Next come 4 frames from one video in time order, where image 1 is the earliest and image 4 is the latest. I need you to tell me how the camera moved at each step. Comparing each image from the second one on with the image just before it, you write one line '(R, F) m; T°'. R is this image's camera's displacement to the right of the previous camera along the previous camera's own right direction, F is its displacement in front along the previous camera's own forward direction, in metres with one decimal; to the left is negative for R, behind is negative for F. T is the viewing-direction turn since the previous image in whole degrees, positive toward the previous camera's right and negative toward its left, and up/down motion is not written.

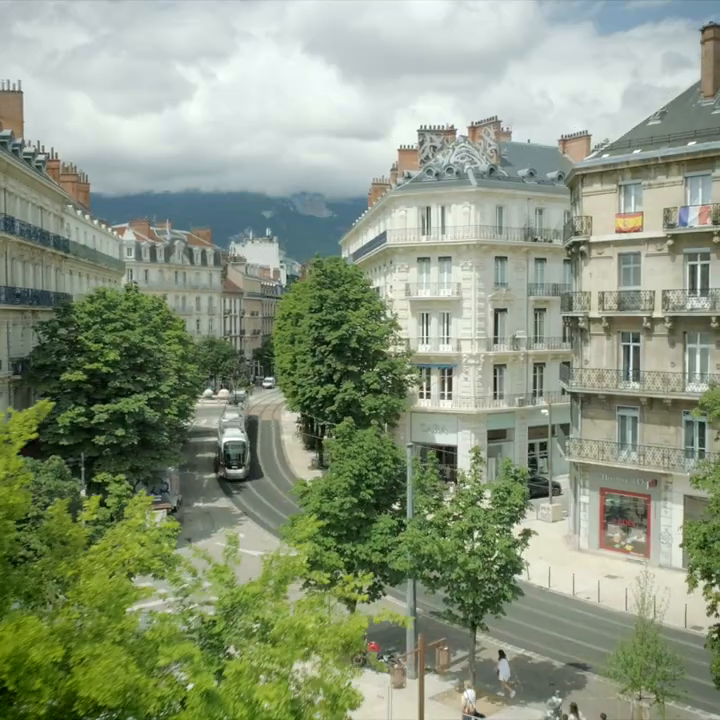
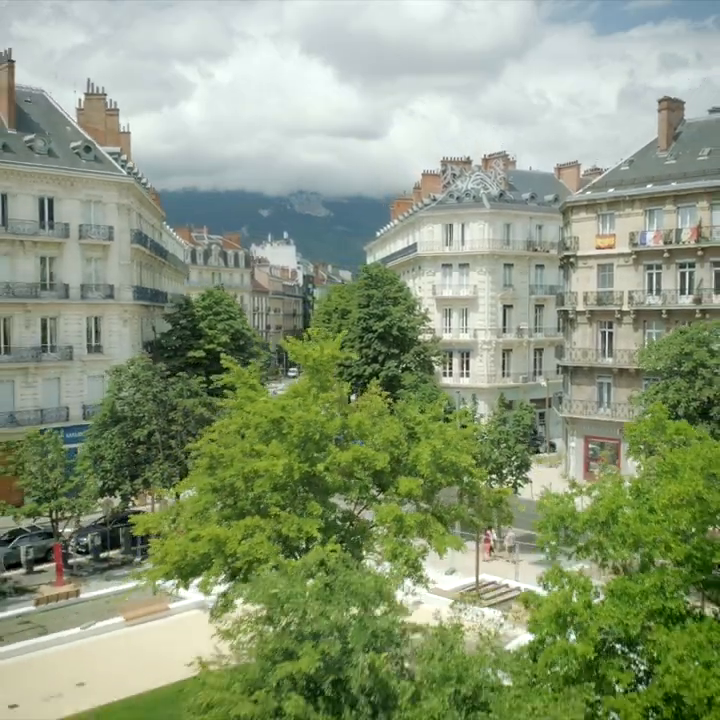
(-2.9, -13.0) m; 0°
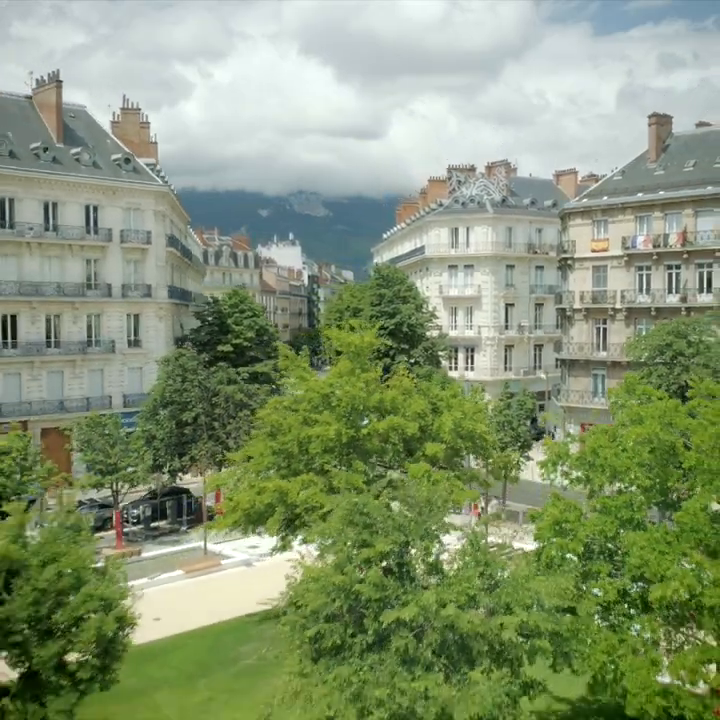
(-1.0, -4.4) m; 0°
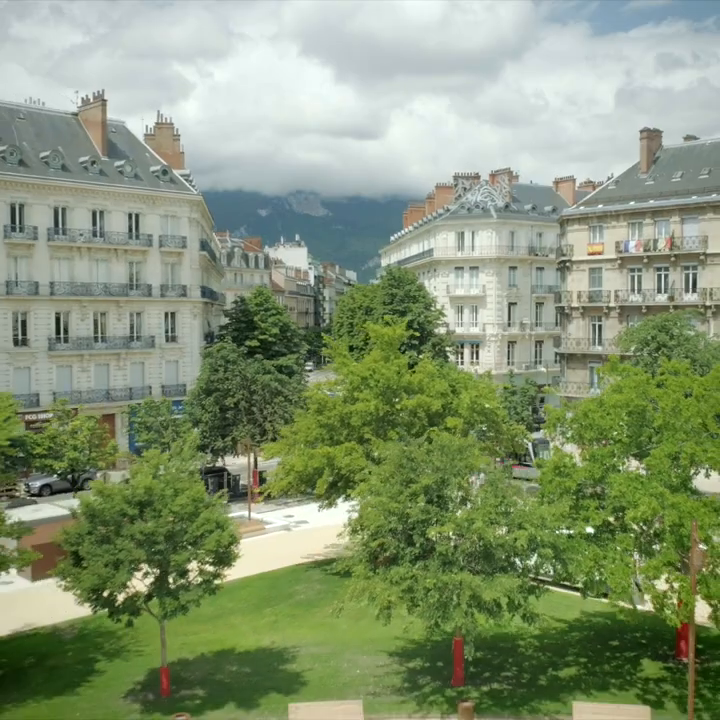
(-1.1, -4.9) m; 0°
